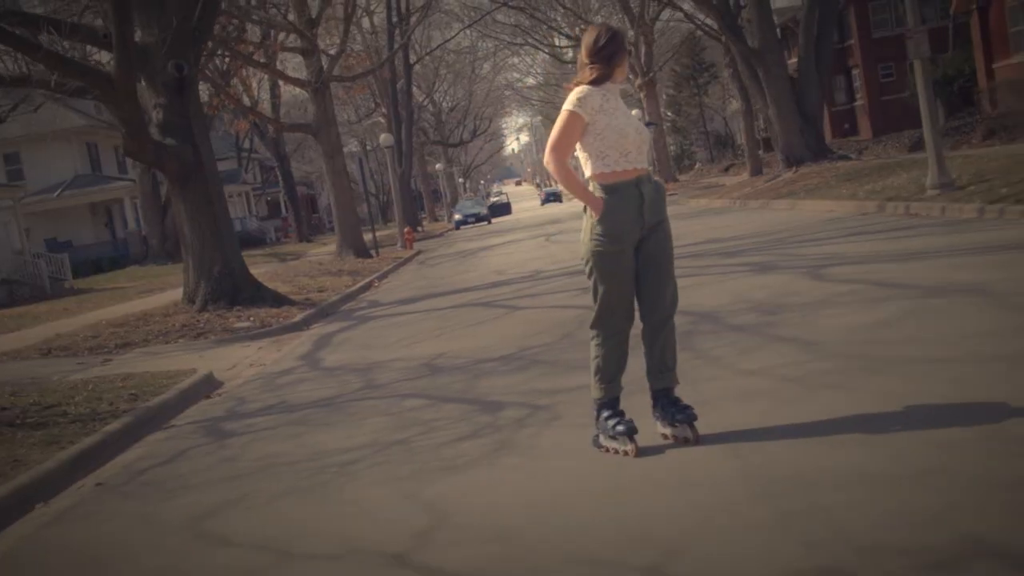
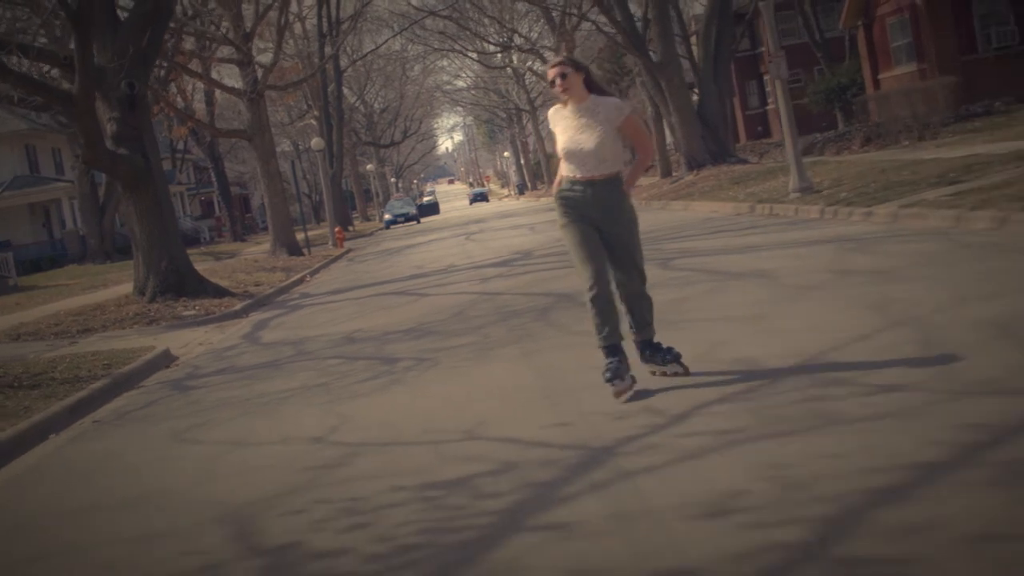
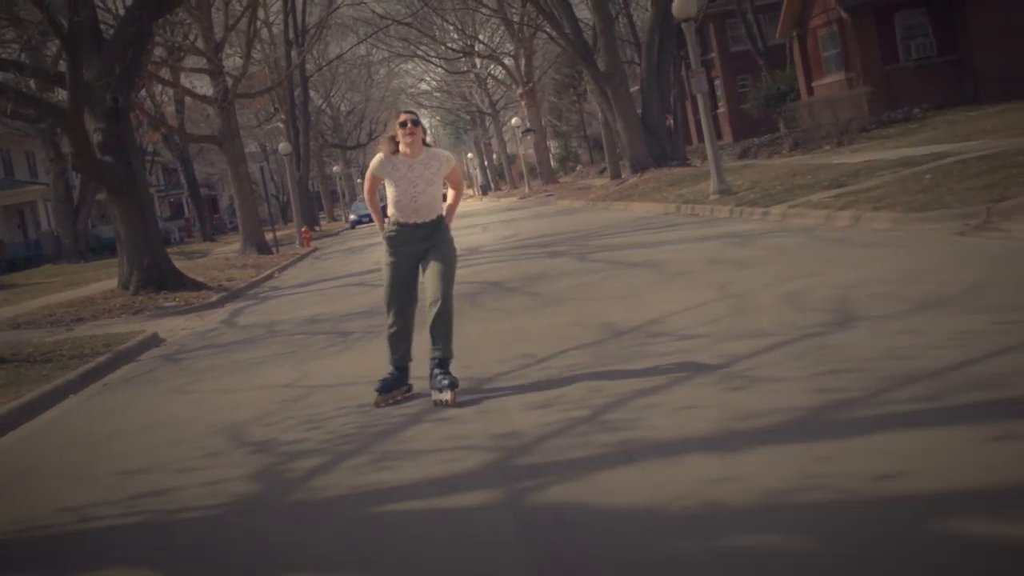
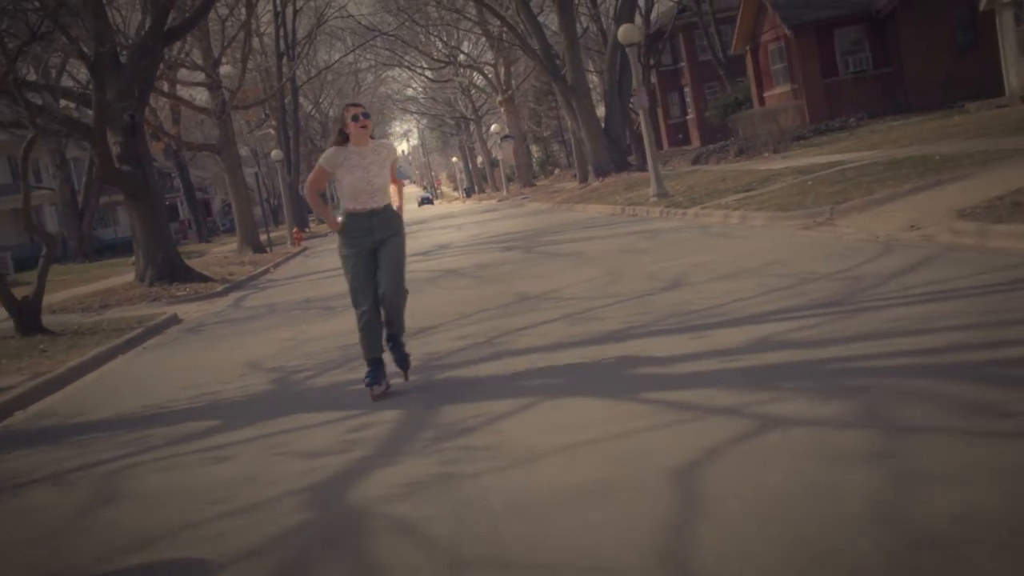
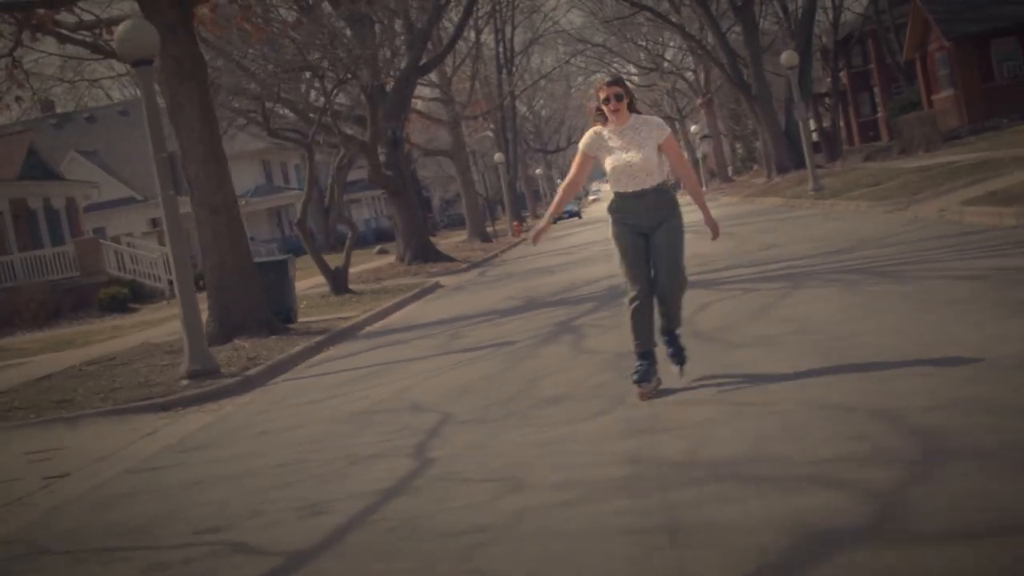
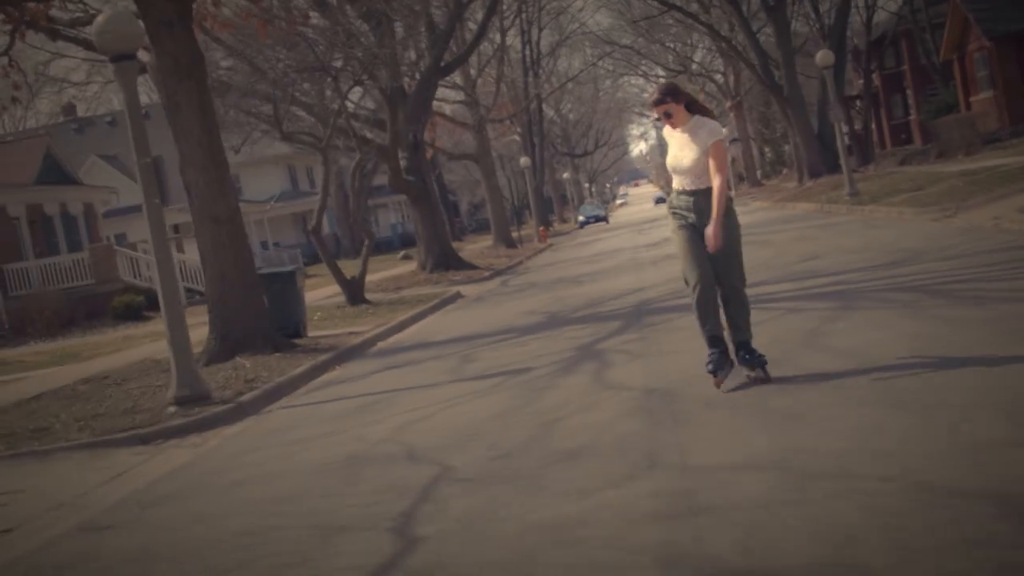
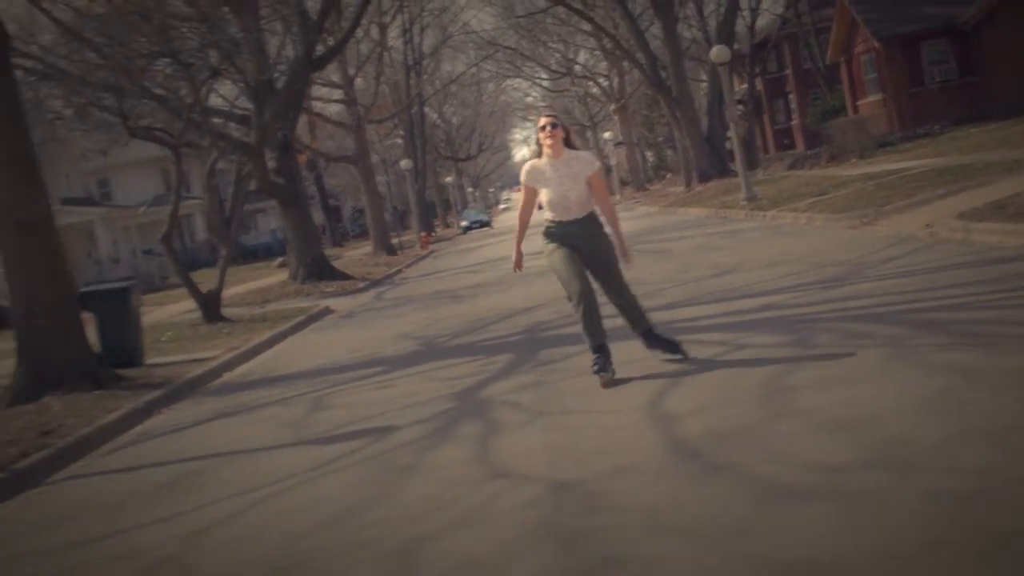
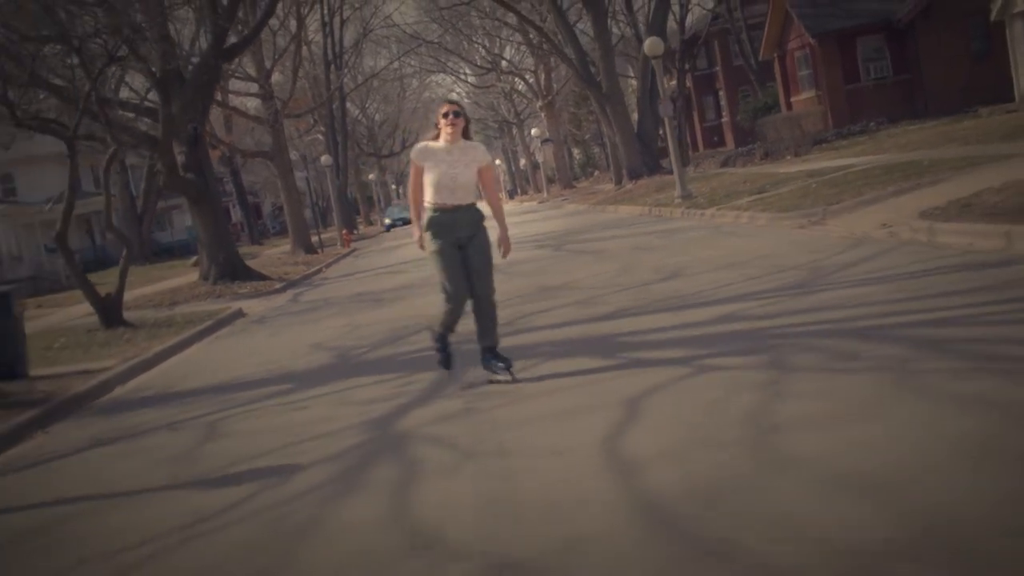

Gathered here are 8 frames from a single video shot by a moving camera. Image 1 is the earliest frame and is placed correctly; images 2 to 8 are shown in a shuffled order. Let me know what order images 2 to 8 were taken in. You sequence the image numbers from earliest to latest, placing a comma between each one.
2, 3, 4, 8, 7, 6, 5
